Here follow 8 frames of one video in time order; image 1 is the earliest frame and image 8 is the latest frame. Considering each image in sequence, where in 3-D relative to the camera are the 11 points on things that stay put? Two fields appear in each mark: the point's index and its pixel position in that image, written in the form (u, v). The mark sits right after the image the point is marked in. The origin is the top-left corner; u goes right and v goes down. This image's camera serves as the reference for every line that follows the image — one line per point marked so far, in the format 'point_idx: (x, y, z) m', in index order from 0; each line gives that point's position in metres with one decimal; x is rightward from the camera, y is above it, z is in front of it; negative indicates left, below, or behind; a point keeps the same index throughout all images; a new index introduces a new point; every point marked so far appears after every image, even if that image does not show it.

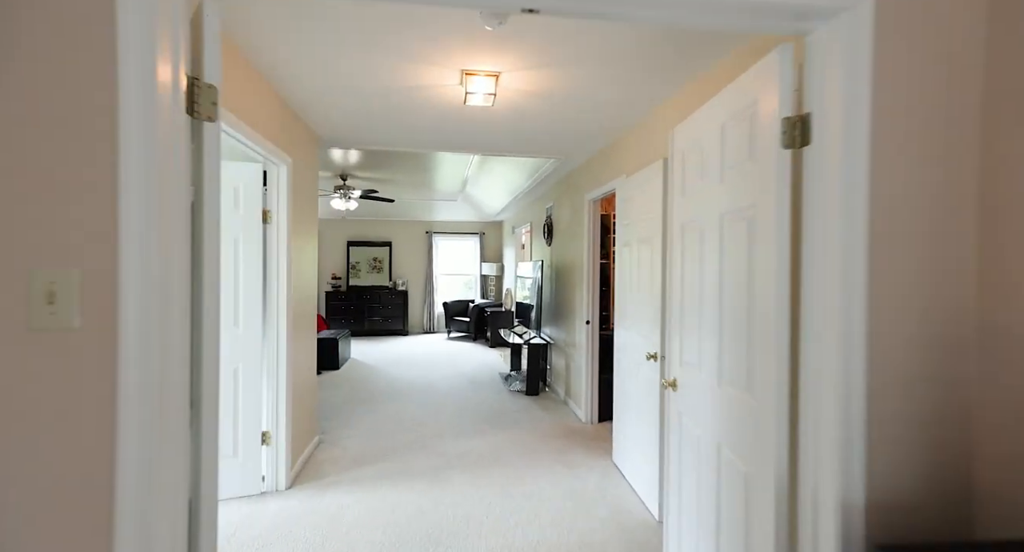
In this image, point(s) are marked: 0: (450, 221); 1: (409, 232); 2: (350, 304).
0: (-1.4, +1.2, +9.5) m
1: (-2.2, +1.0, +9.3) m
2: (-3.3, -0.6, +8.6) m
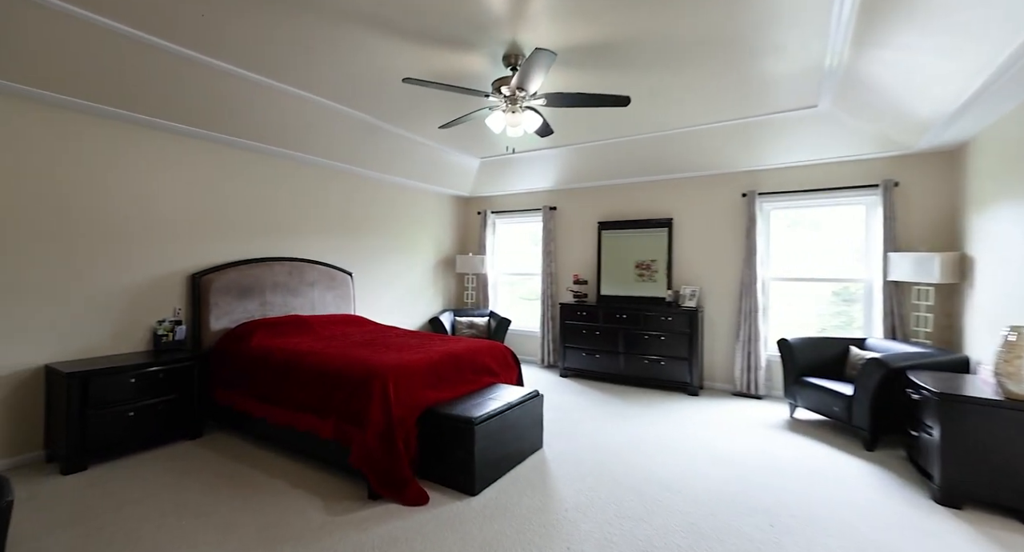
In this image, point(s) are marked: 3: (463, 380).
0: (+3.1, +1.2, +4.5) m
1: (+2.3, +0.9, +5.0) m
2: (+1.0, -0.6, +5.2) m
3: (-0.4, -0.8, +3.2) m
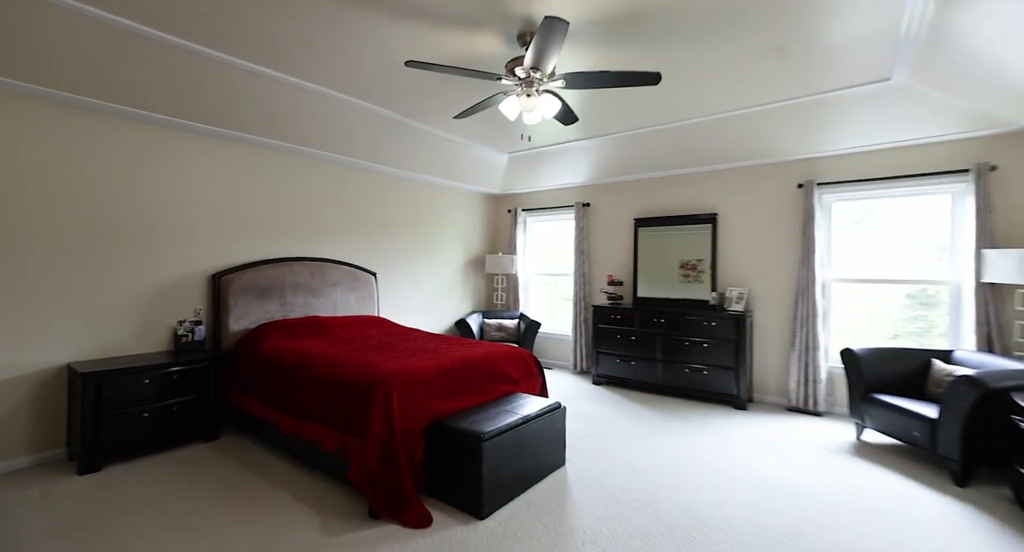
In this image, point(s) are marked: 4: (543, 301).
0: (+3.3, +1.2, +3.9) m
1: (+2.6, +0.9, +4.5) m
2: (+1.3, -0.6, +4.8) m
3: (-0.2, -0.8, +3.0) m
4: (+0.5, -0.4, +6.1) m
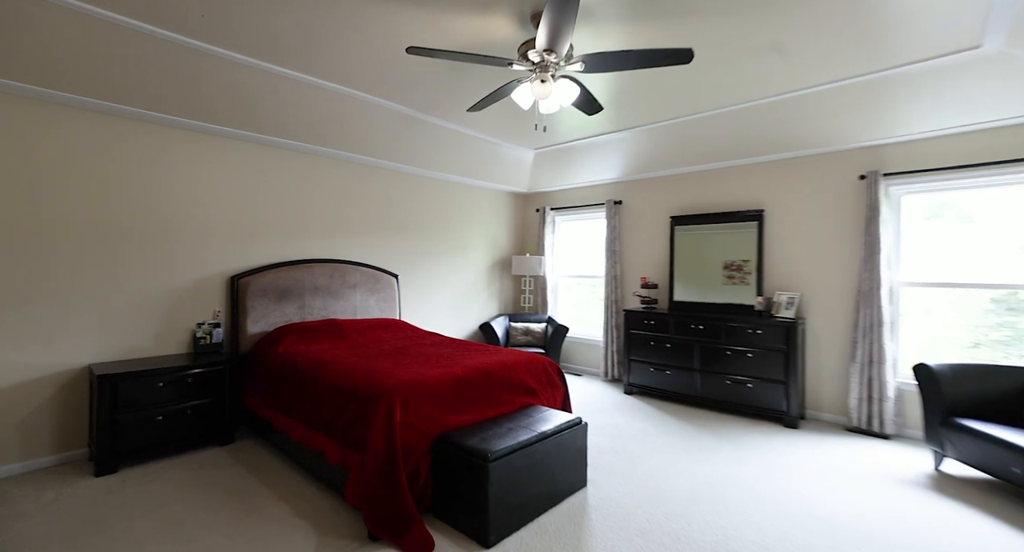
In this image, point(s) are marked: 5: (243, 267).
0: (+3.5, +1.1, +3.4) m
1: (+2.8, +0.9, +4.0) m
2: (+1.6, -0.7, +4.4) m
3: (-0.1, -0.8, +2.8) m
4: (+0.8, -0.4, +5.8) m
5: (-2.2, +0.1, +3.5) m
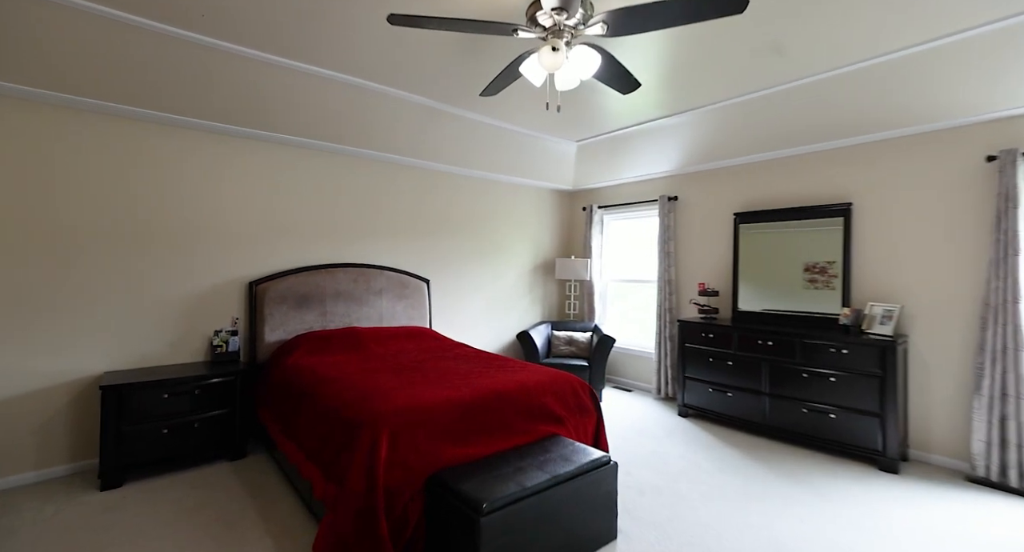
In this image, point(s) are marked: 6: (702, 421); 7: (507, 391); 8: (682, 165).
0: (+3.6, +1.1, +2.5) m
1: (+3.1, +0.8, +3.2) m
2: (+1.9, -0.7, +3.8) m
3: (0.0, -0.9, +2.4) m
4: (+1.4, -0.4, +5.3) m
5: (-2.0, 0.0, +3.4) m
6: (+1.8, -1.4, +4.0) m
7: (0.0, -0.7, +2.5) m
8: (+1.8, +1.2, +4.5) m
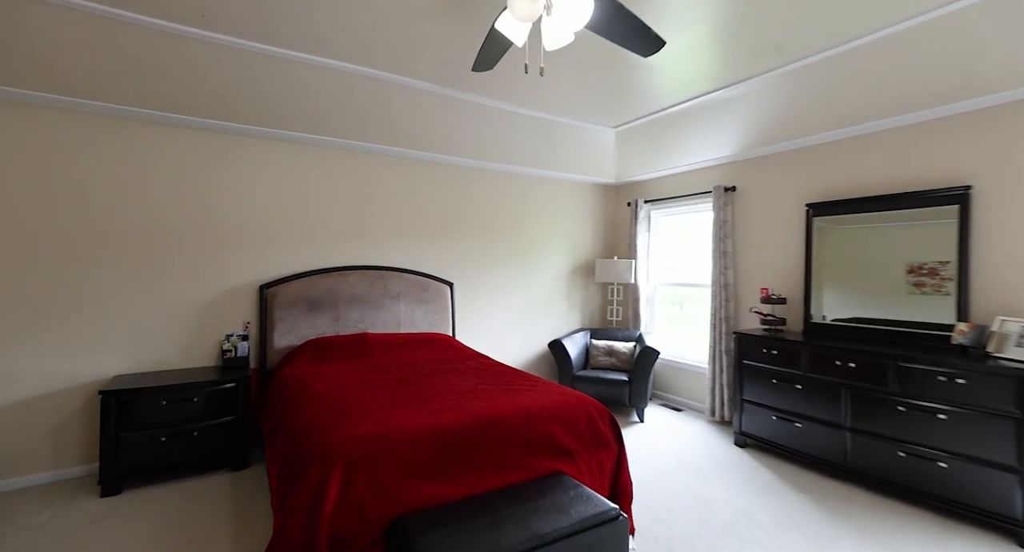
0: (+3.6, +1.0, +1.6) m
1: (+3.2, +0.8, +2.4) m
2: (+2.1, -0.7, +3.1) m
3: (0.0, -0.9, +2.0) m
4: (+1.8, -0.5, +4.7) m
5: (-1.8, 0.0, +3.3) m
6: (+2.0, -1.4, +3.4) m
7: (0.0, -0.7, +2.1) m
8: (+2.1, +1.1, +3.8) m
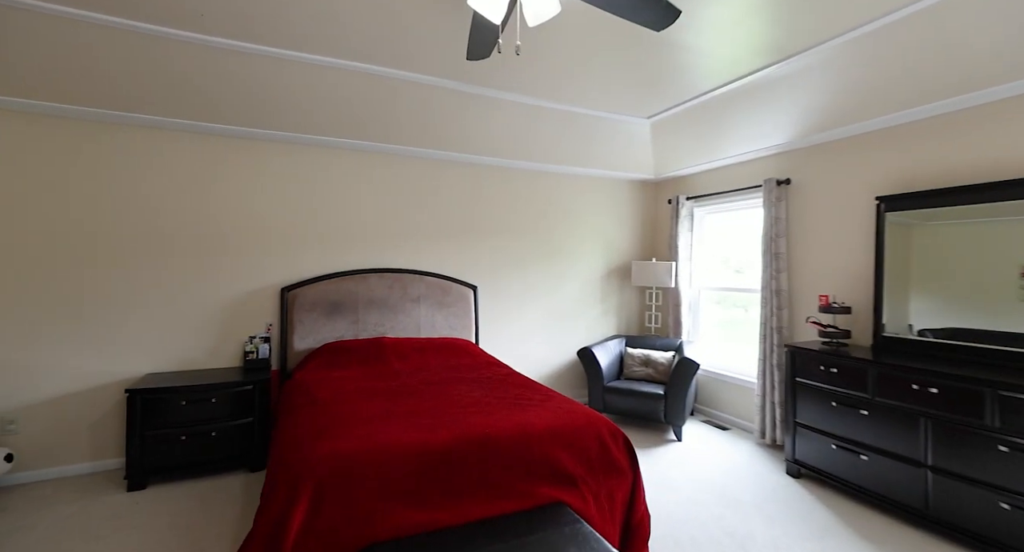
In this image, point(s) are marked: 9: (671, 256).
0: (+3.5, +1.0, +0.9) m
1: (+3.2, +0.8, +1.8) m
2: (+2.2, -0.8, +2.6) m
3: (-0.1, -0.9, +1.8) m
4: (+2.1, -0.5, +4.3) m
5: (-1.7, 0.0, +3.3) m
6: (+2.1, -1.4, +2.9) m
7: (-0.1, -0.7, +1.9) m
8: (+2.2, +1.1, +3.3) m
9: (+1.7, +0.2, +4.6) m
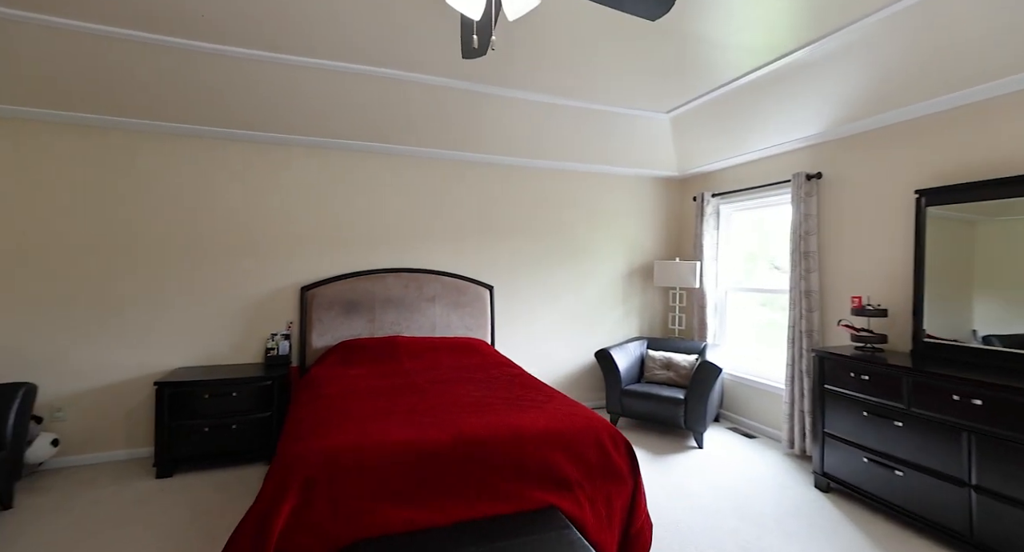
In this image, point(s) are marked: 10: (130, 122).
0: (+3.4, +1.0, +0.6) m
1: (+3.1, +0.8, +1.5) m
2: (+2.2, -0.8, +2.4) m
3: (-0.1, -0.9, +1.8) m
4: (+2.2, -0.5, +4.0) m
5: (-1.6, 0.0, +3.4) m
6: (+2.2, -1.4, +2.7) m
7: (-0.1, -0.7, +1.9) m
8: (+2.3, +1.1, +3.1) m
9: (+1.9, +0.2, +4.4) m
10: (-2.6, +1.0, +2.9) m
